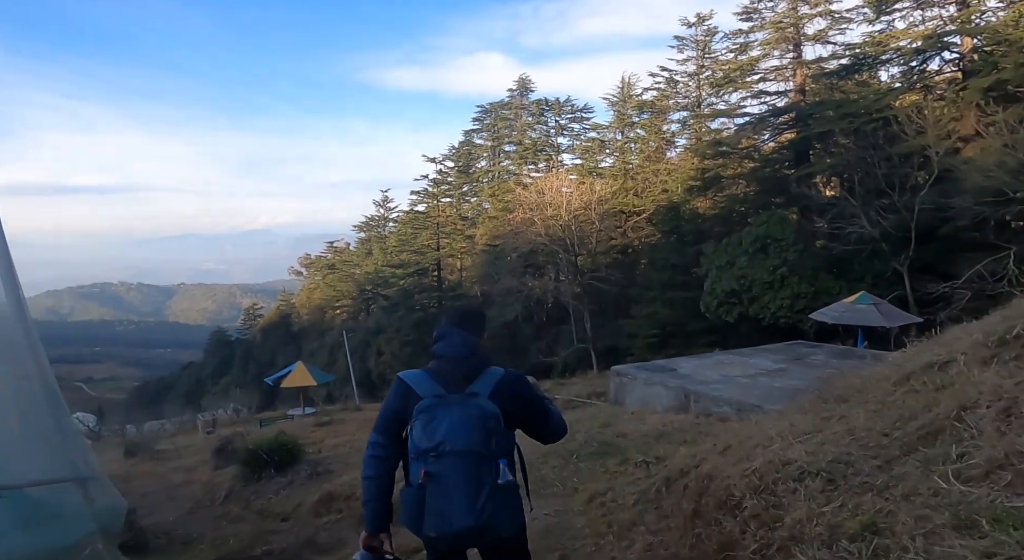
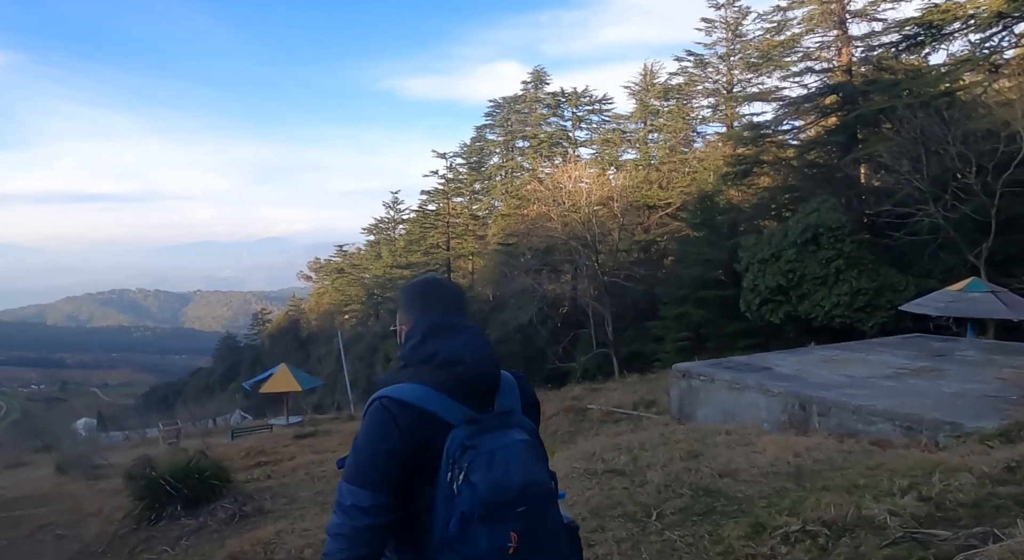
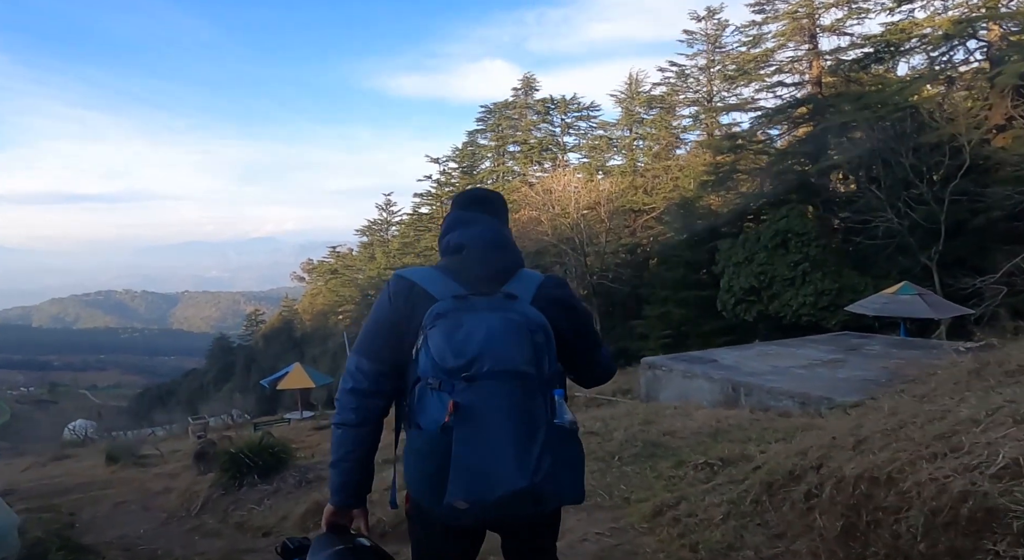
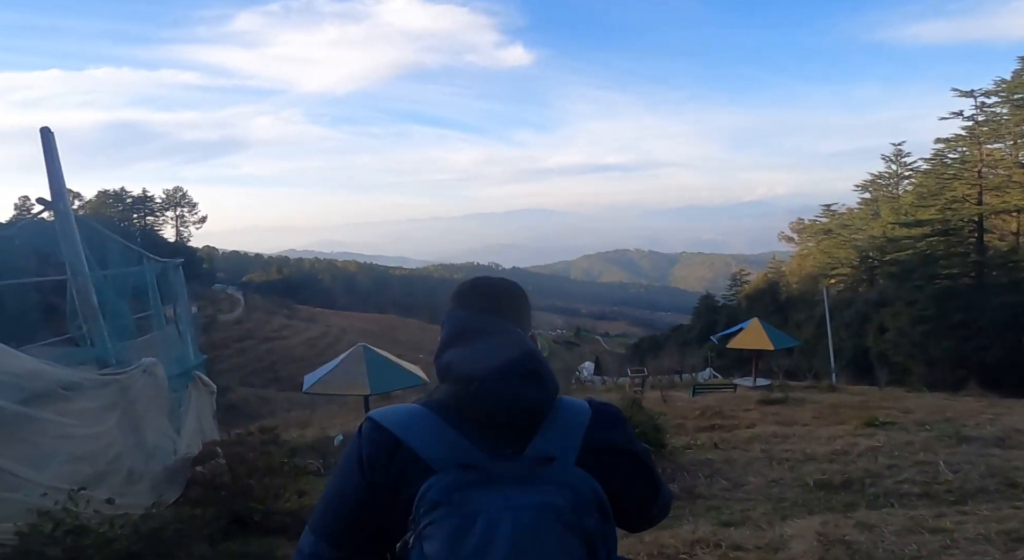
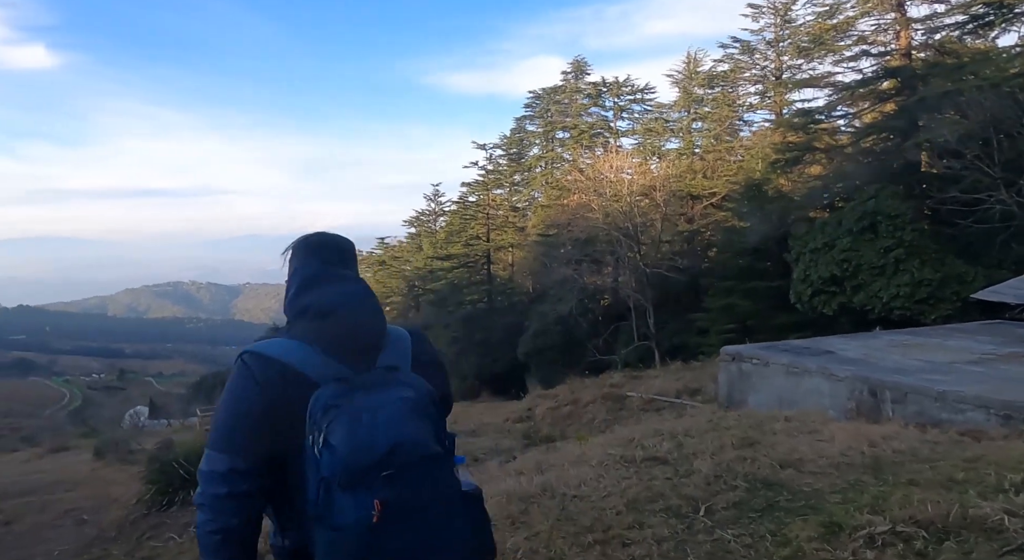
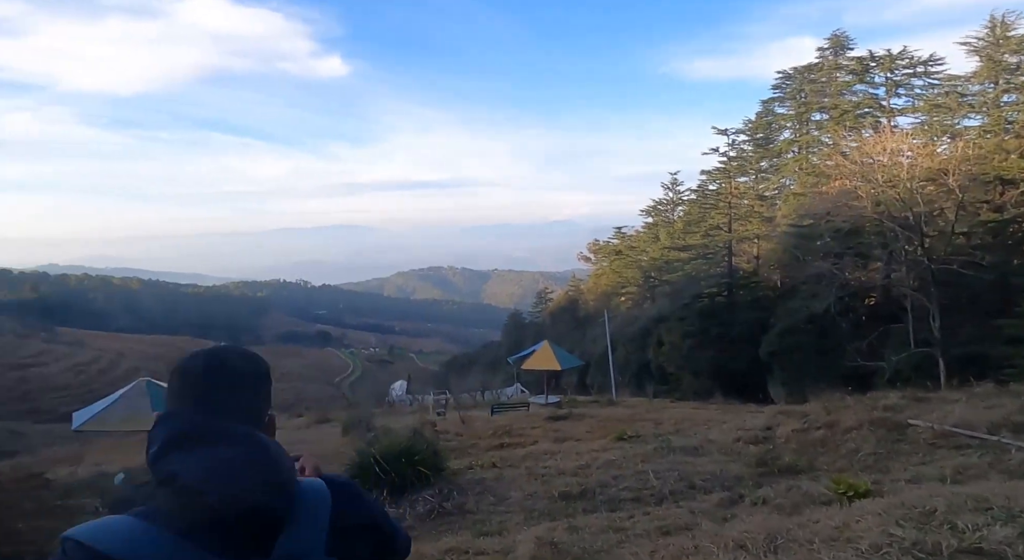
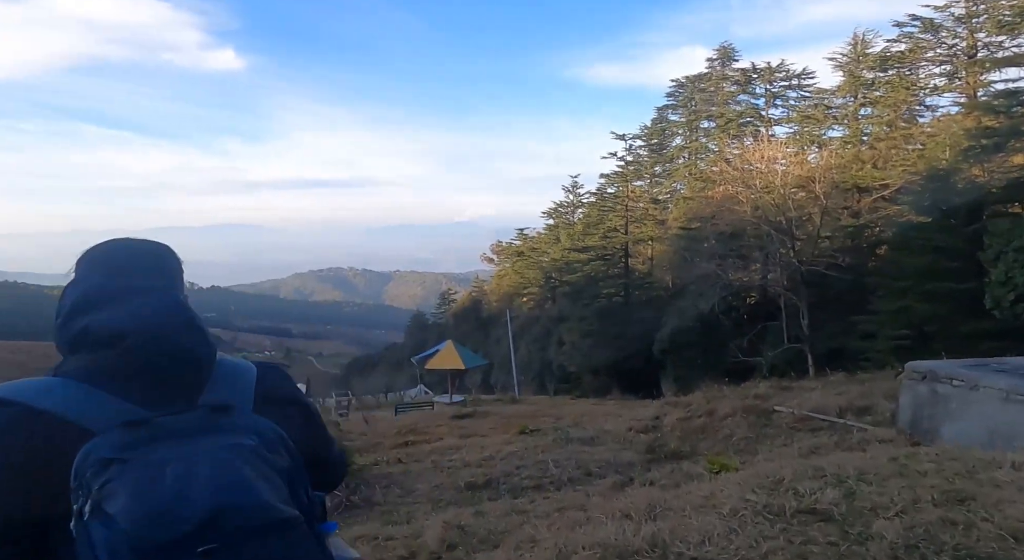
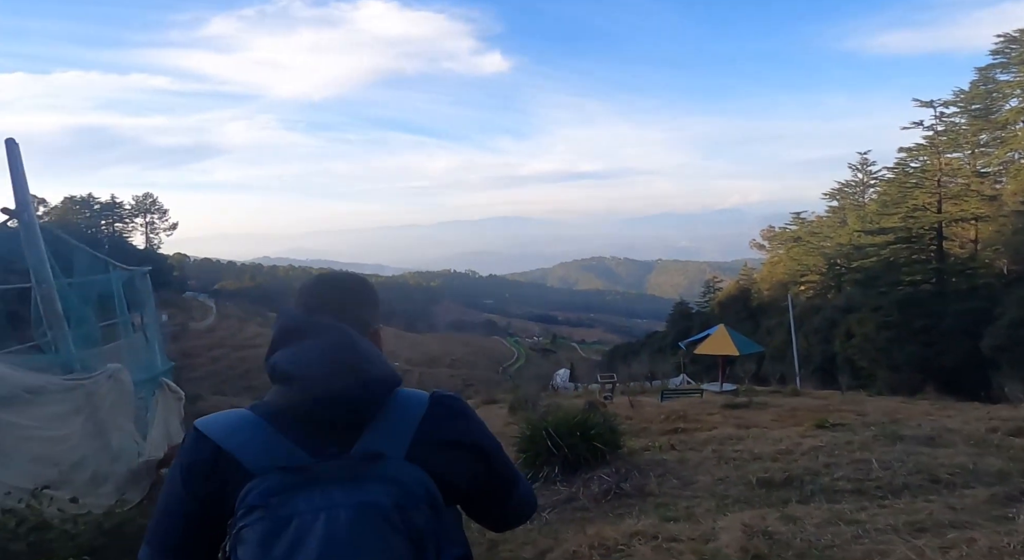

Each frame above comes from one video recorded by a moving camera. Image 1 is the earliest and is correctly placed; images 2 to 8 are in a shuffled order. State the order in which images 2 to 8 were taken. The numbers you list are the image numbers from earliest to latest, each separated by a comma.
3, 2, 5, 7, 6, 8, 4
